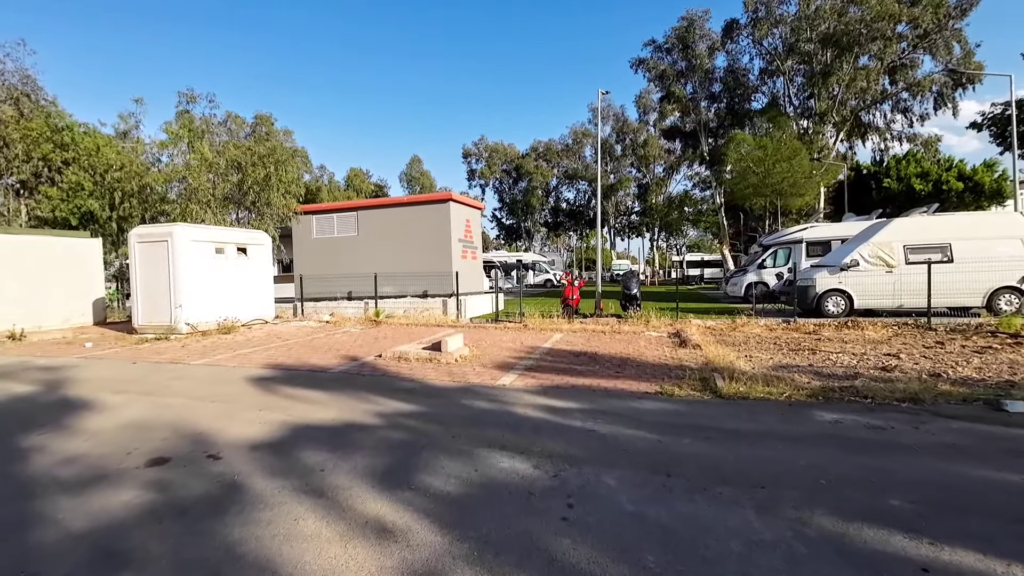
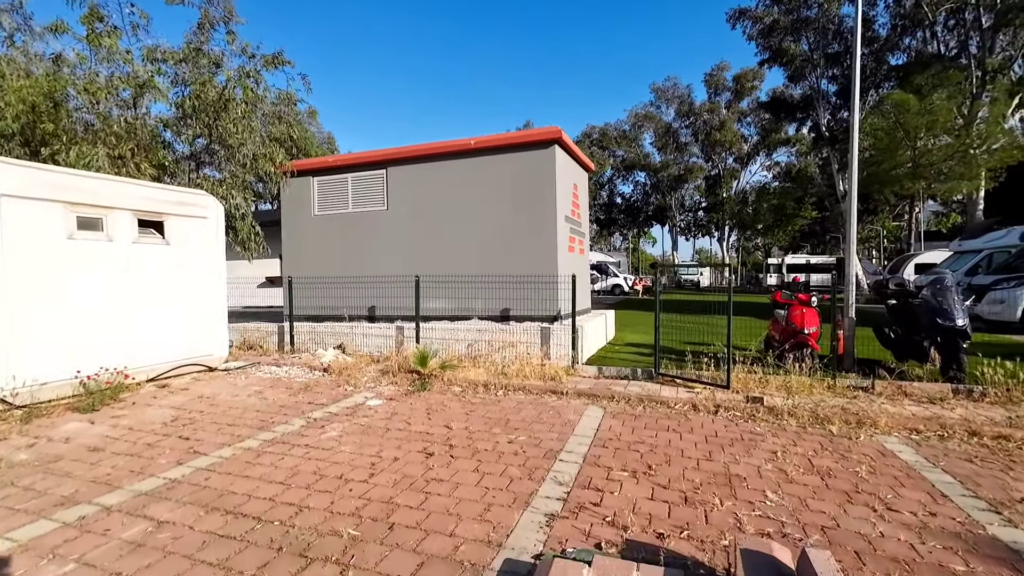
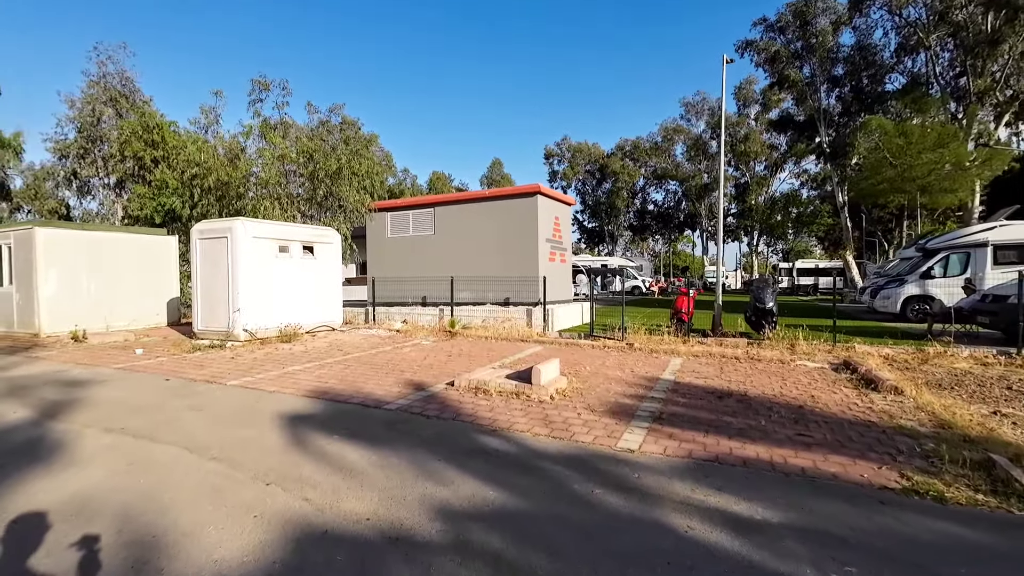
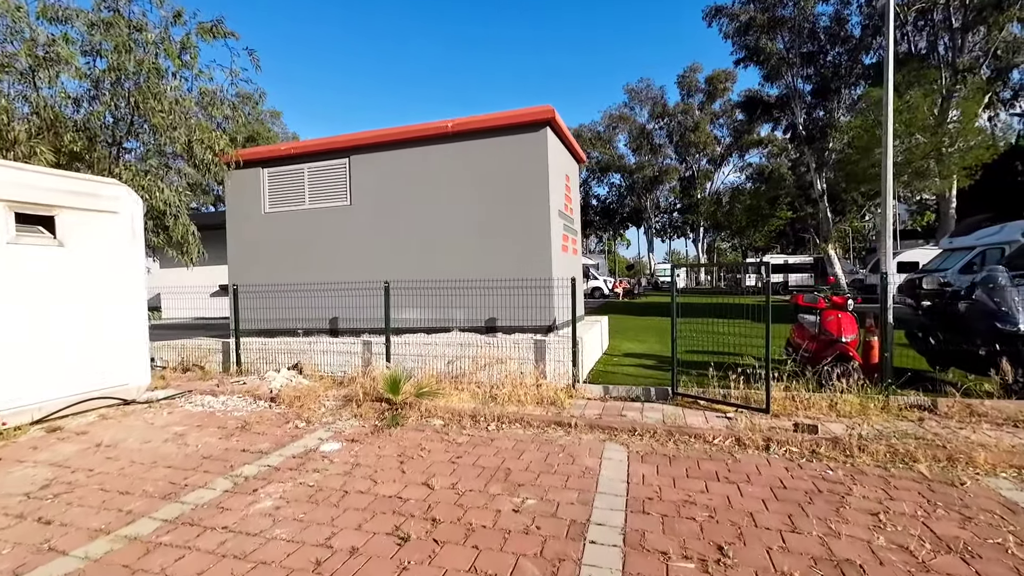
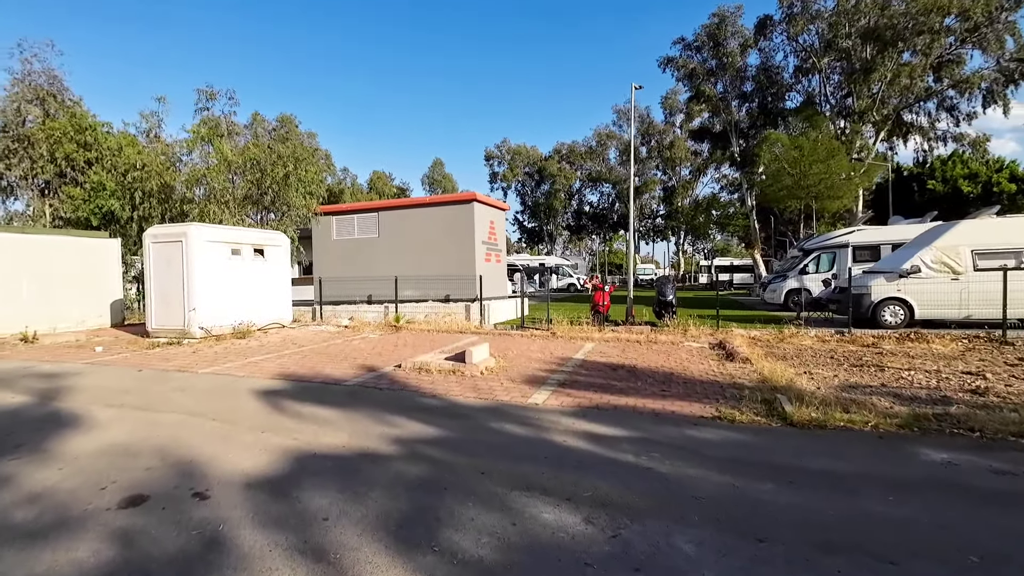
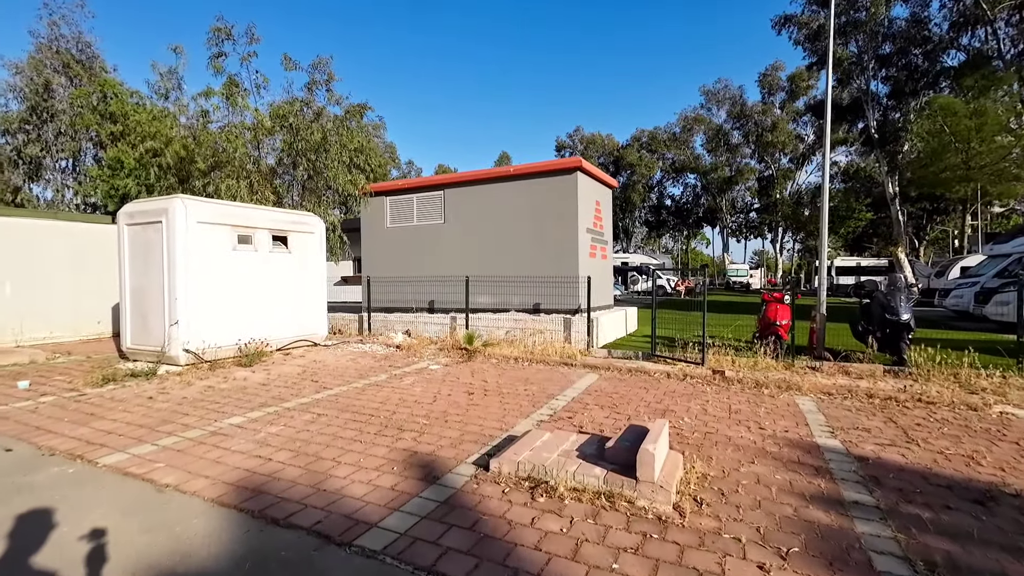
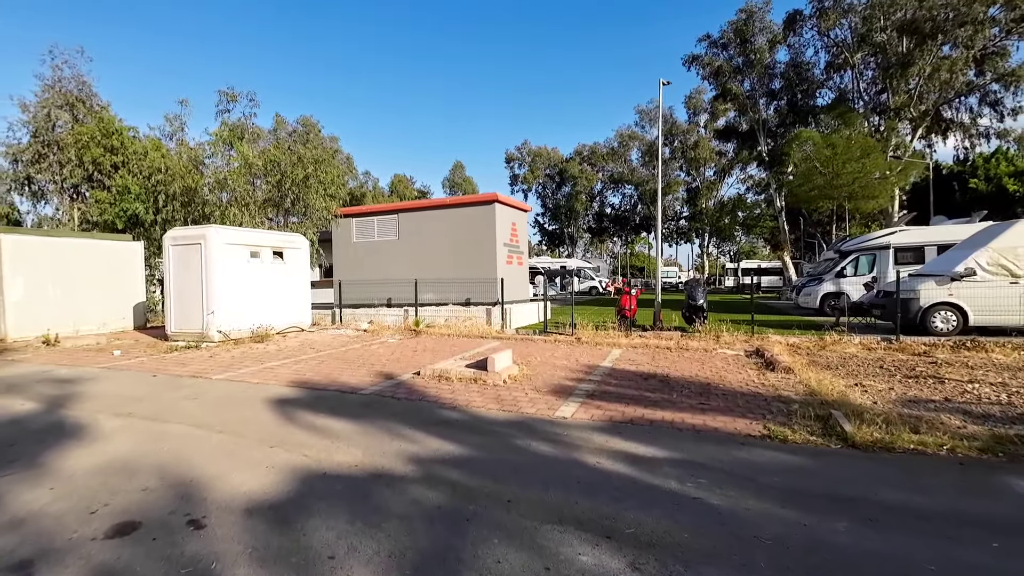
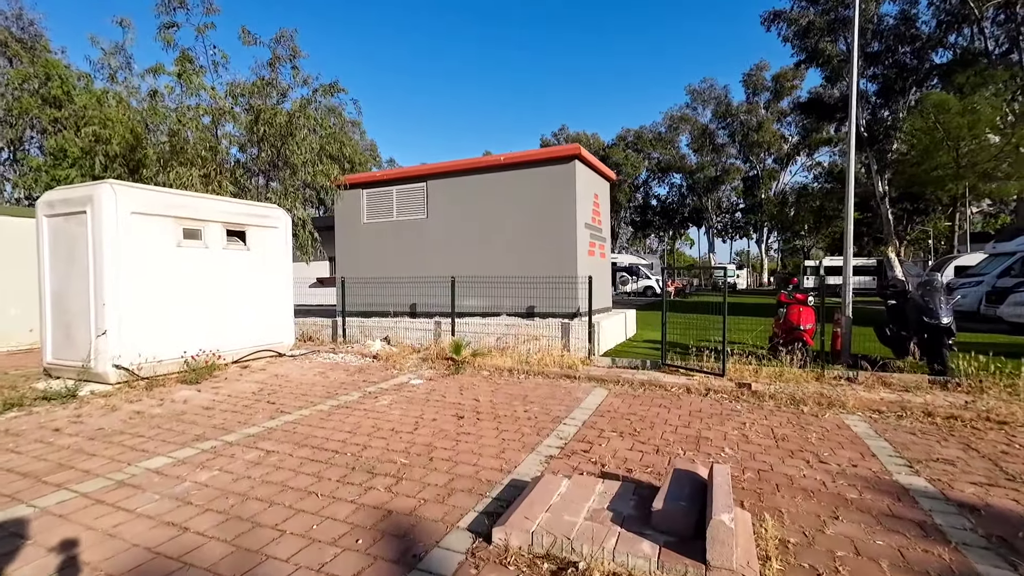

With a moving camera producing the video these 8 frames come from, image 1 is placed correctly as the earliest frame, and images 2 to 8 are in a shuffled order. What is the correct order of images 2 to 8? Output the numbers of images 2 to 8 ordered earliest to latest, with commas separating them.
5, 7, 3, 6, 8, 2, 4
